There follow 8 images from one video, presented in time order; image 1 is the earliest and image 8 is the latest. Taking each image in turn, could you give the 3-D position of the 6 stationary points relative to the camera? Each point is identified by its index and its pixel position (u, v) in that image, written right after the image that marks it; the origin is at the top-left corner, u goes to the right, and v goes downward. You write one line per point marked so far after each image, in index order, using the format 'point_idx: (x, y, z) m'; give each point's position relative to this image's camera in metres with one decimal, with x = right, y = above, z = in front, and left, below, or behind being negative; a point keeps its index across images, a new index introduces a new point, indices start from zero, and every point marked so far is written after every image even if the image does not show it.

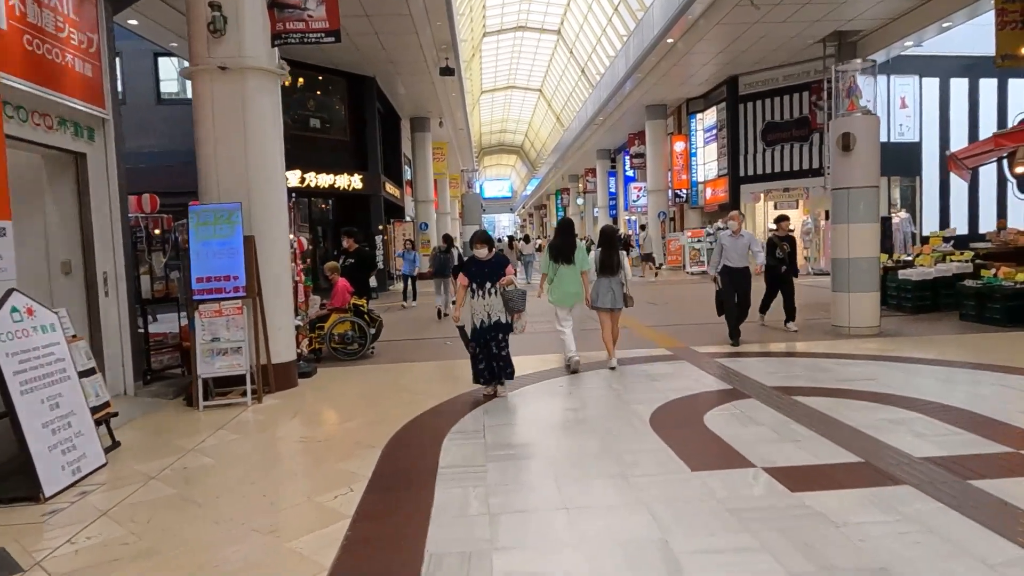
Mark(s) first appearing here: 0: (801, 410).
0: (+1.9, -0.8, +4.5) m
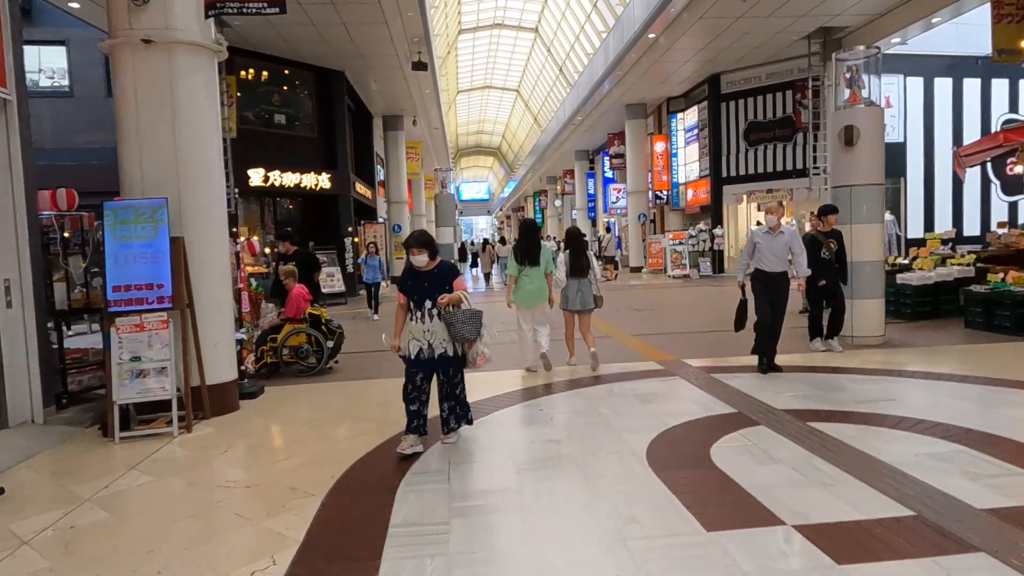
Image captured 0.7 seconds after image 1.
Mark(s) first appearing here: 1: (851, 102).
0: (+1.8, -0.9, +3.9) m
1: (+3.6, +1.9, +7.1) m
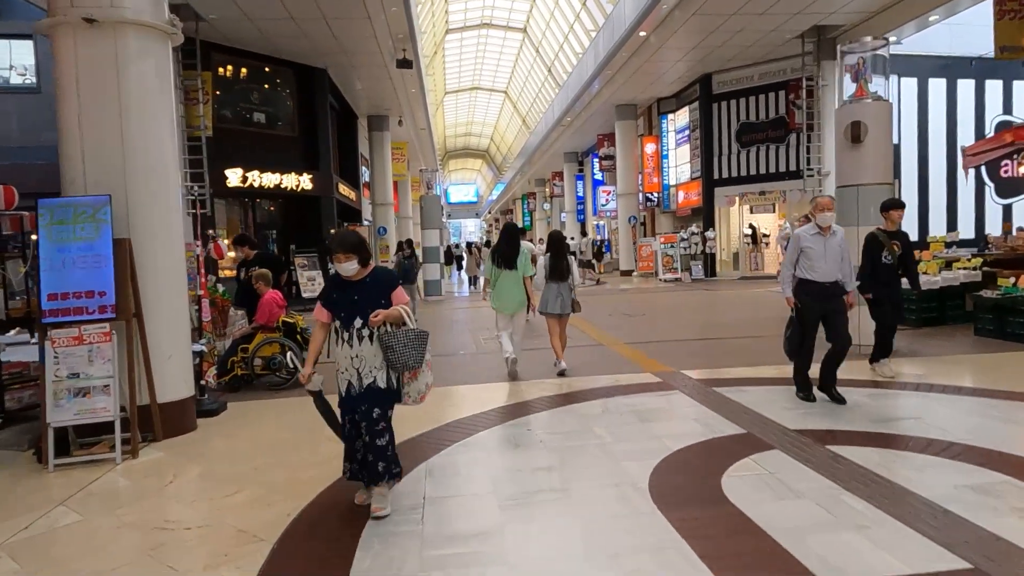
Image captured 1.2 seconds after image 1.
0: (+1.7, -0.9, +3.4) m
1: (+3.4, +1.9, +6.7) m
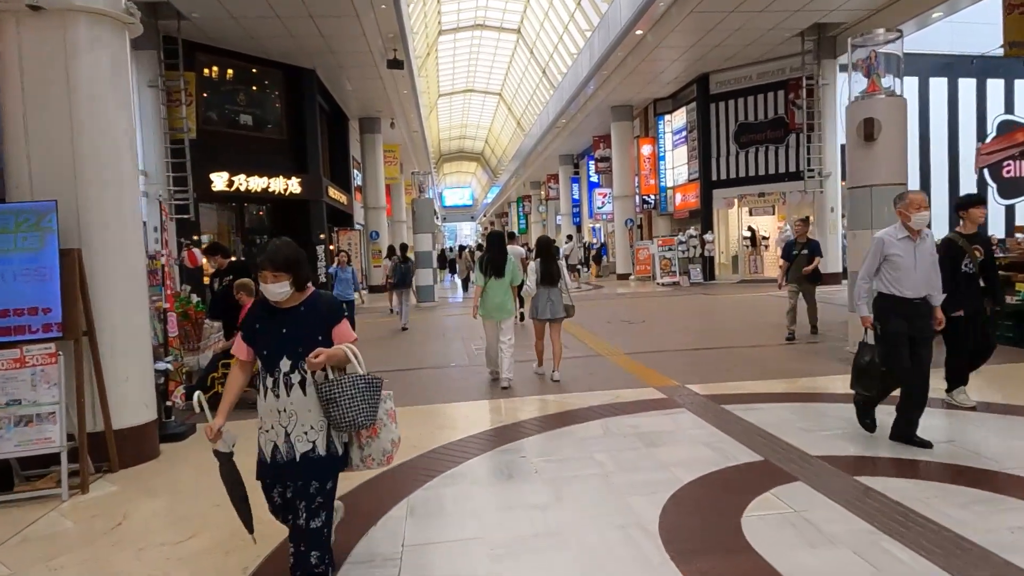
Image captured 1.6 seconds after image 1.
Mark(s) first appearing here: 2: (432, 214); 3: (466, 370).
0: (+1.7, -1.0, +3.0) m
1: (+3.3, +1.8, +6.3) m
2: (-1.9, +1.8, +16.5) m
3: (-0.5, -0.9, +7.3) m
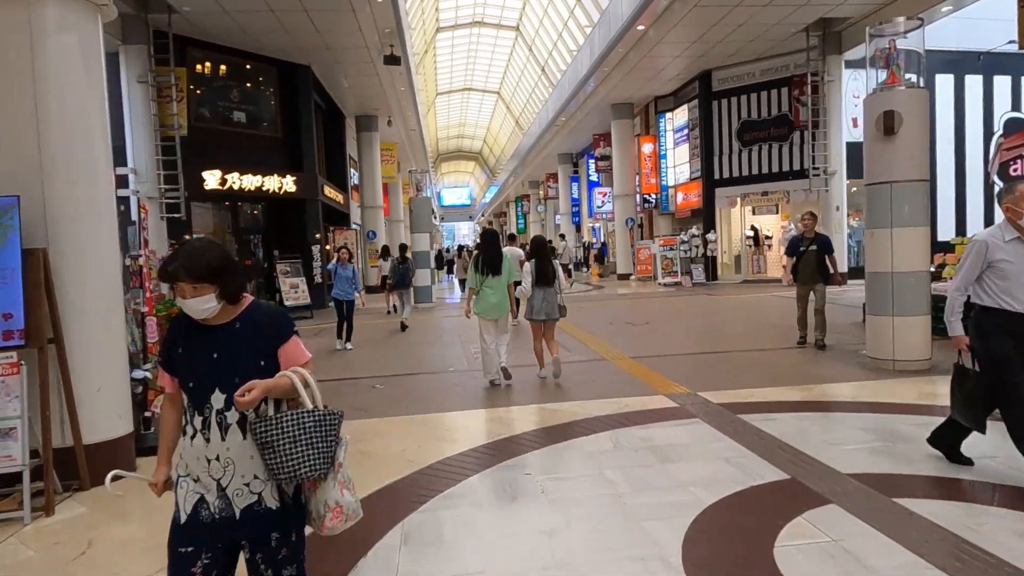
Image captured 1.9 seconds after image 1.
0: (+1.7, -1.0, +2.7) m
1: (+3.4, +1.8, +6.0) m
2: (-2.0, +1.8, +16.2) m
3: (-0.5, -0.9, +7.0) m
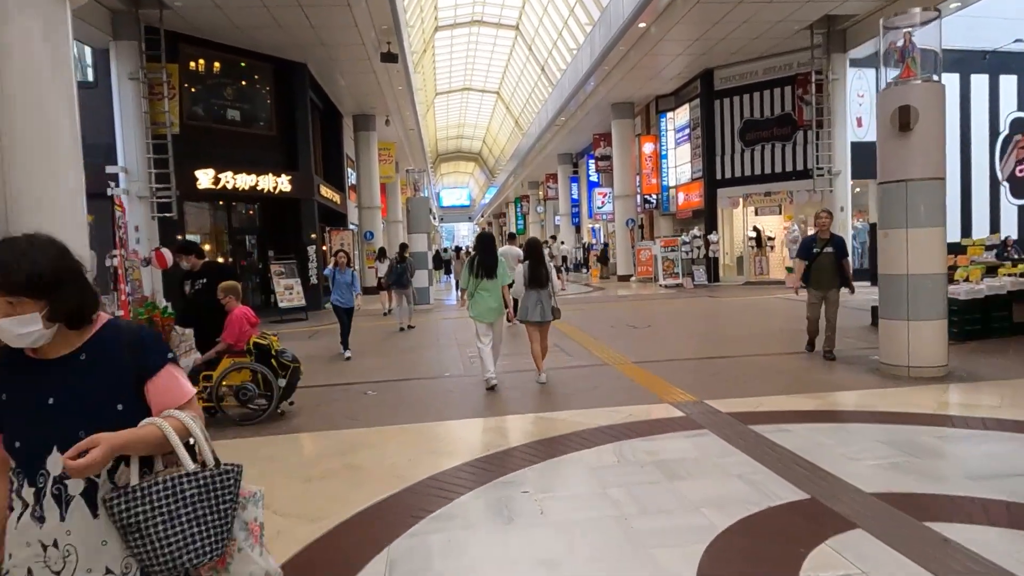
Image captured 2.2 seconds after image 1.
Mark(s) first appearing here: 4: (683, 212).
0: (+1.7, -1.0, +2.5) m
1: (+3.3, +1.8, +5.8) m
2: (-2.0, +1.8, +16.0) m
3: (-0.5, -0.9, +6.7) m
4: (+5.0, +2.2, +19.8) m
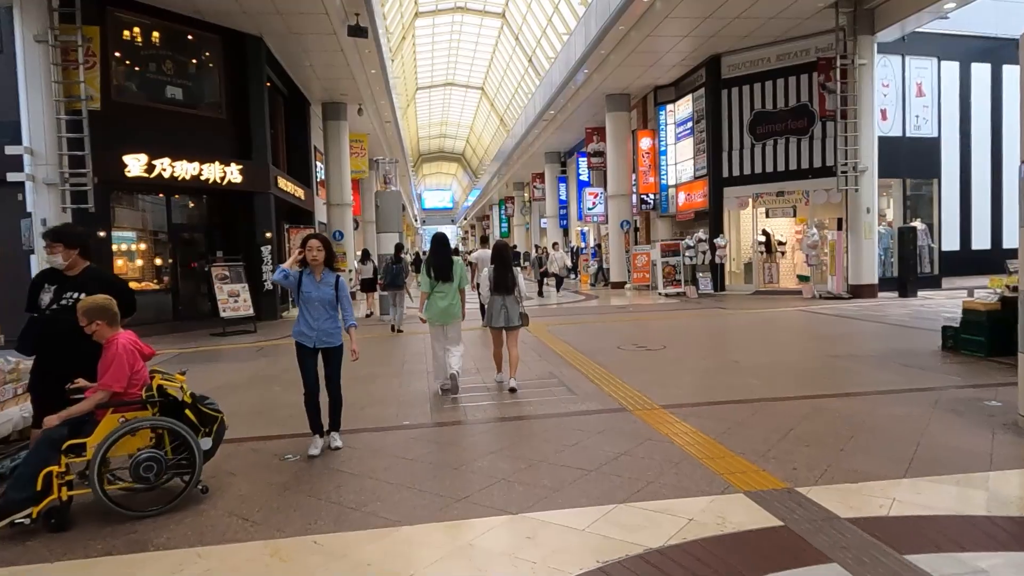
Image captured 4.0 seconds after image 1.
0: (+1.7, -1.1, +0.6) m
1: (+3.3, +1.6, +4.0) m
2: (-2.3, +1.6, +14.0) m
3: (-0.6, -1.0, +4.8) m
4: (+4.6, +2.0, +18.1) m
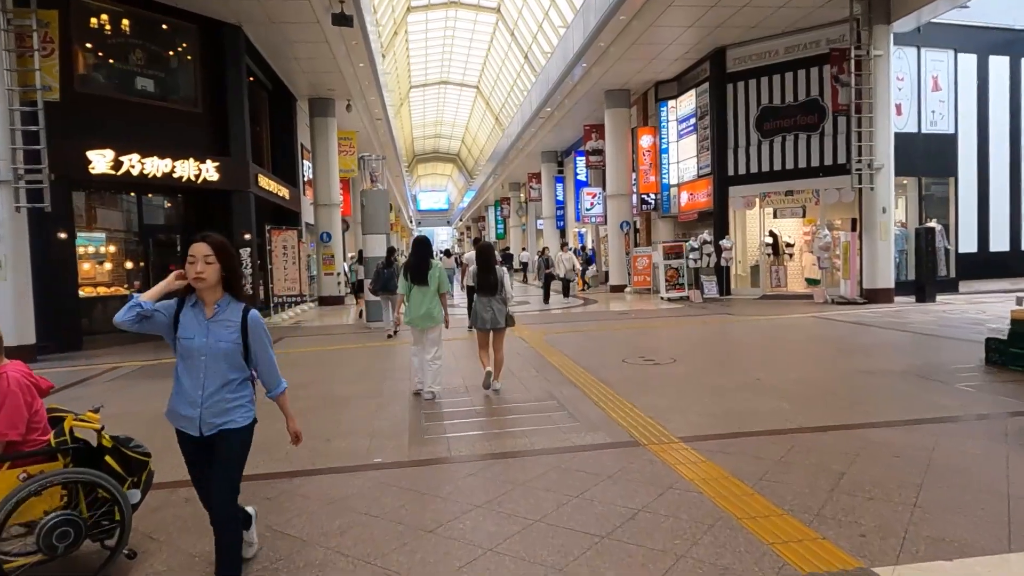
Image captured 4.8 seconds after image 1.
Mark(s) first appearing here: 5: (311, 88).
0: (+1.6, -1.2, -0.2) m
1: (+3.2, +1.6, +3.2) m
2: (-2.4, +1.5, +13.2) m
3: (-0.7, -1.1, +4.0) m
4: (+4.5, +1.9, +17.3) m
5: (-5.2, +5.2, +17.4) m
